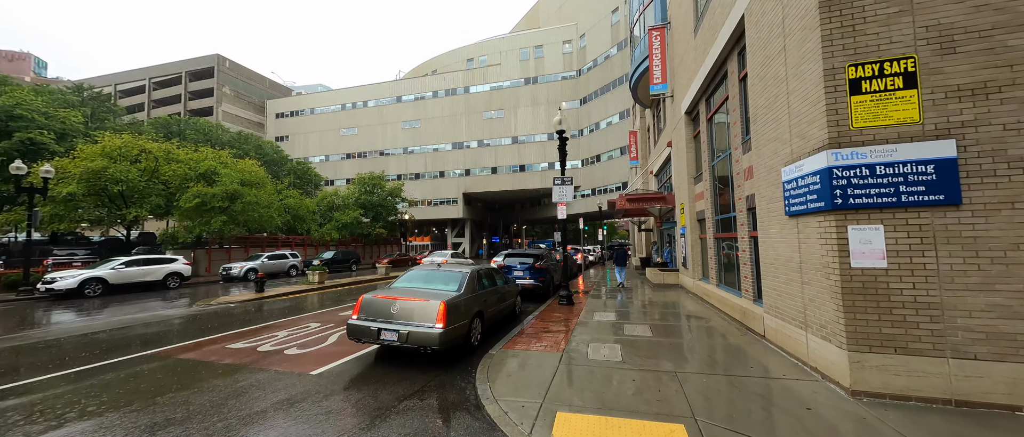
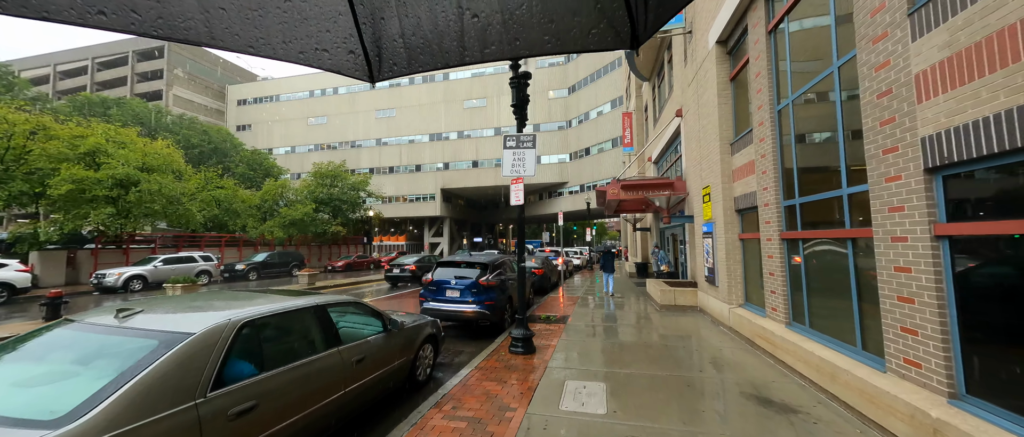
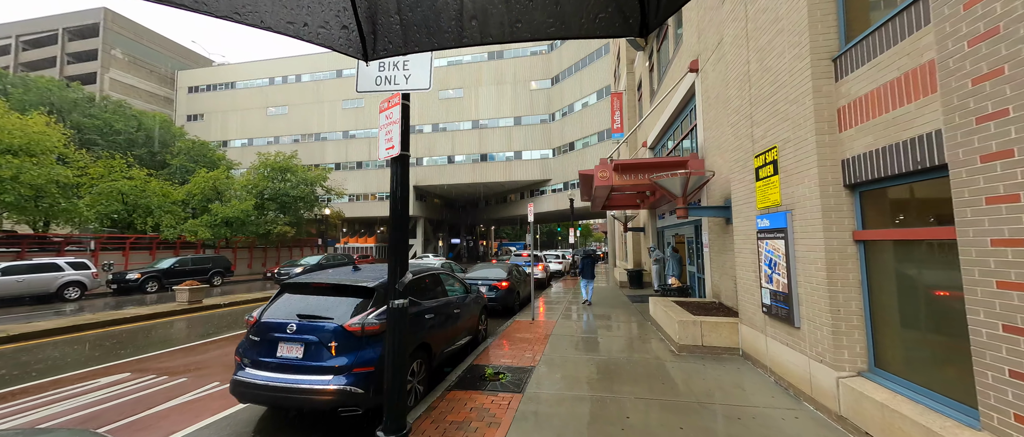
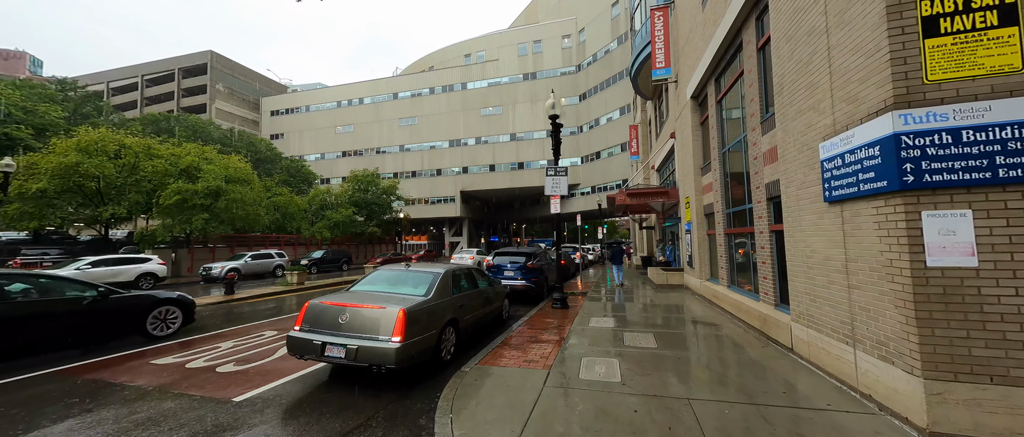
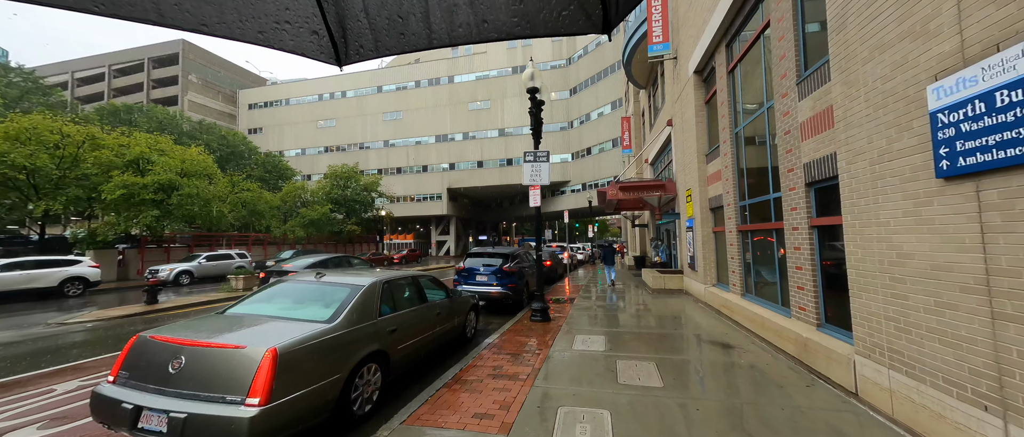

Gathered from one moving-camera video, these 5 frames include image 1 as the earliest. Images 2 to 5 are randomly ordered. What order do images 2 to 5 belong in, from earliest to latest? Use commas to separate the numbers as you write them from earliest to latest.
4, 5, 2, 3
